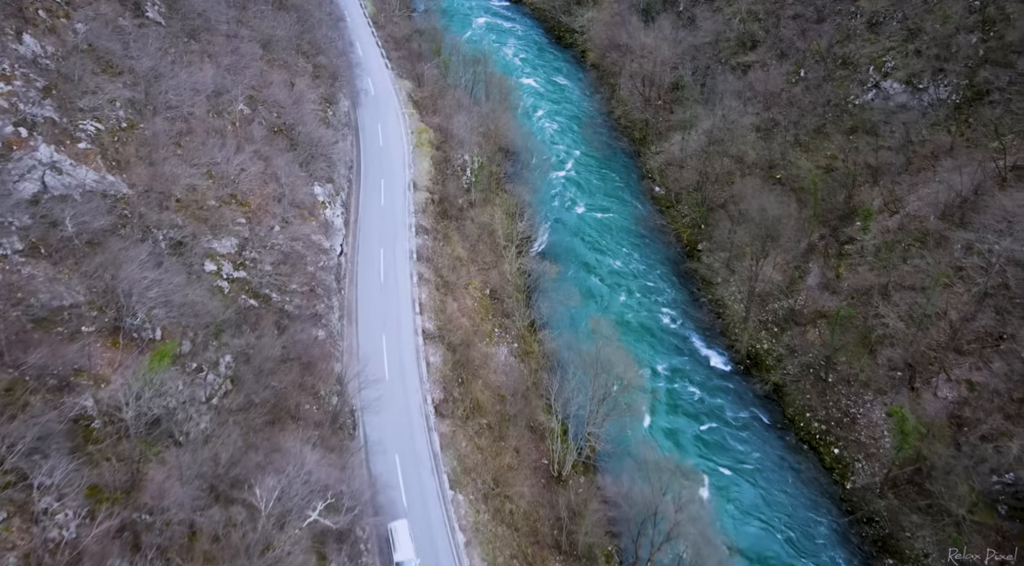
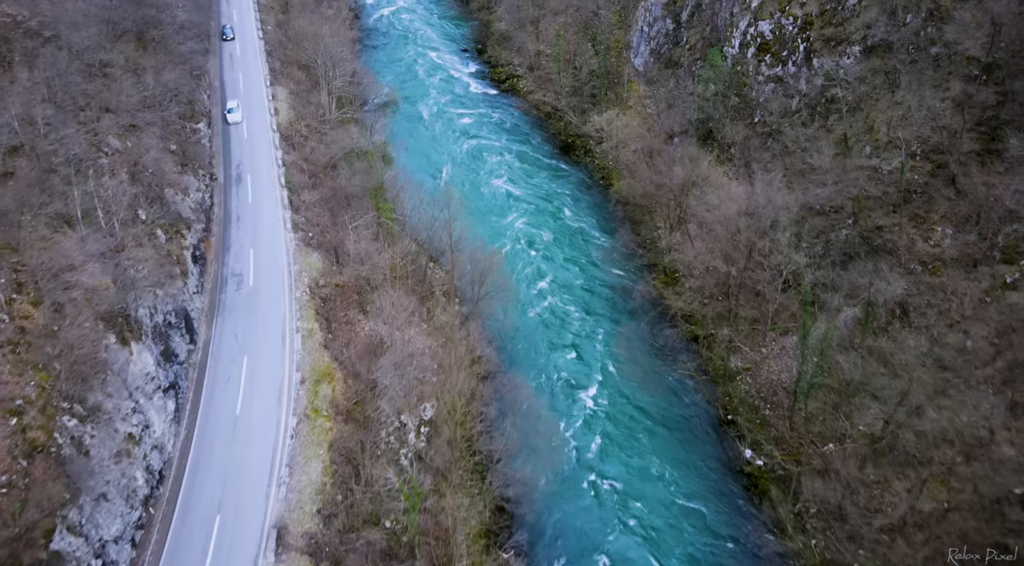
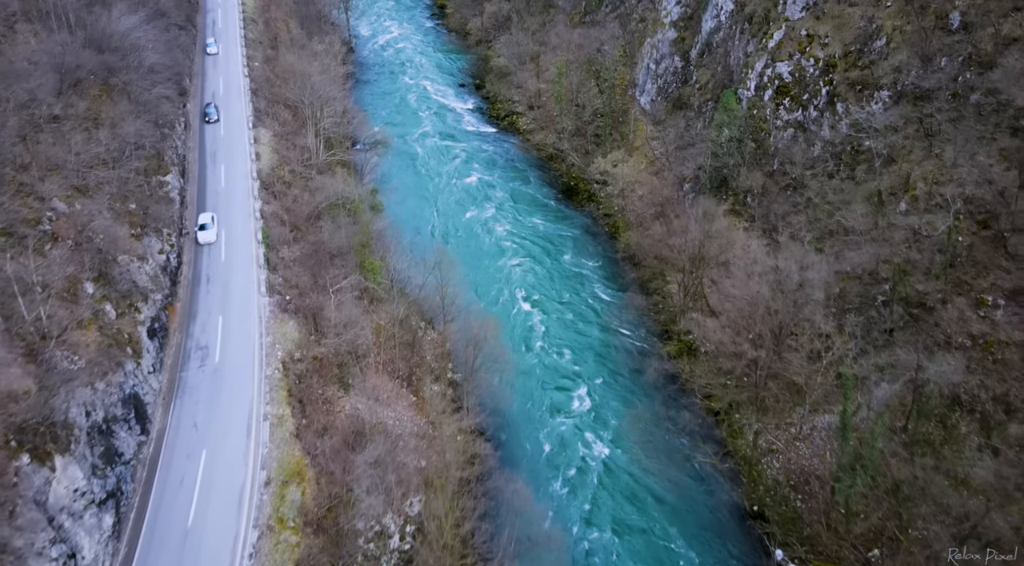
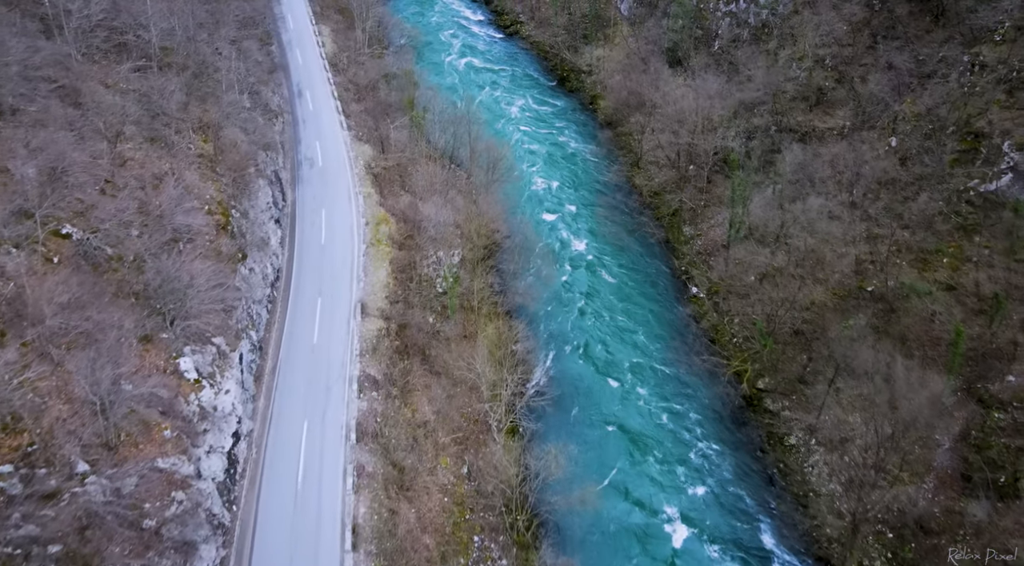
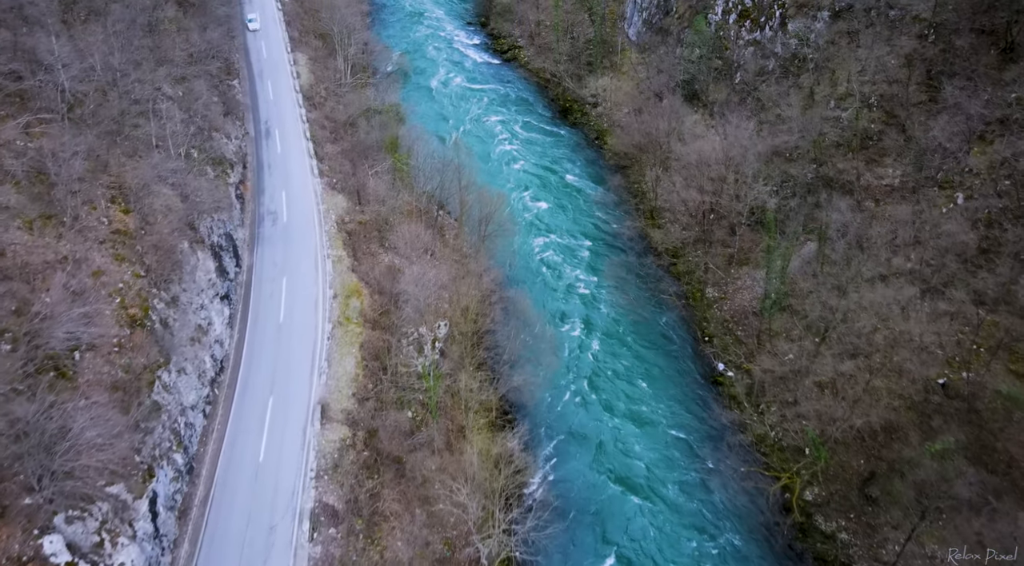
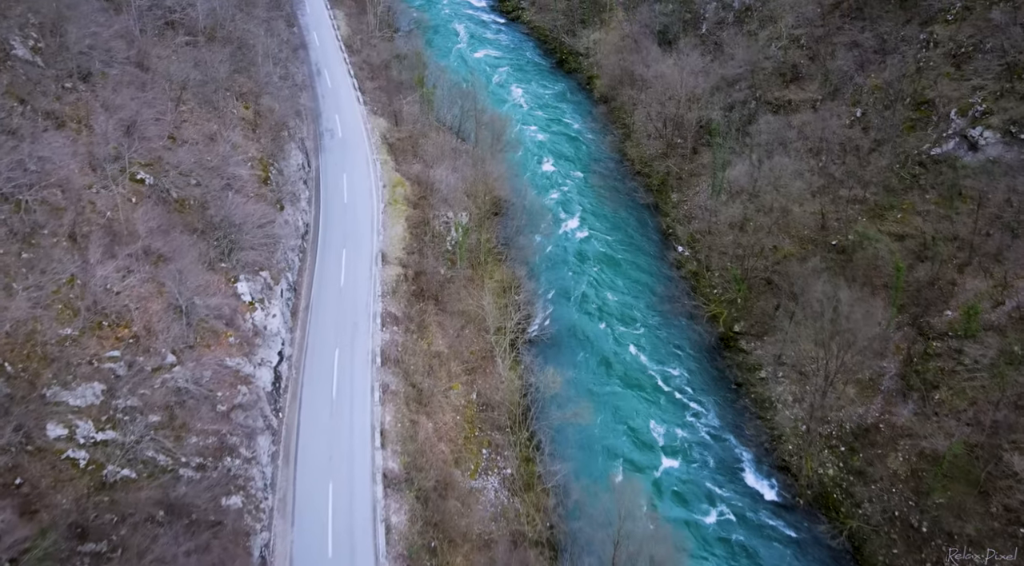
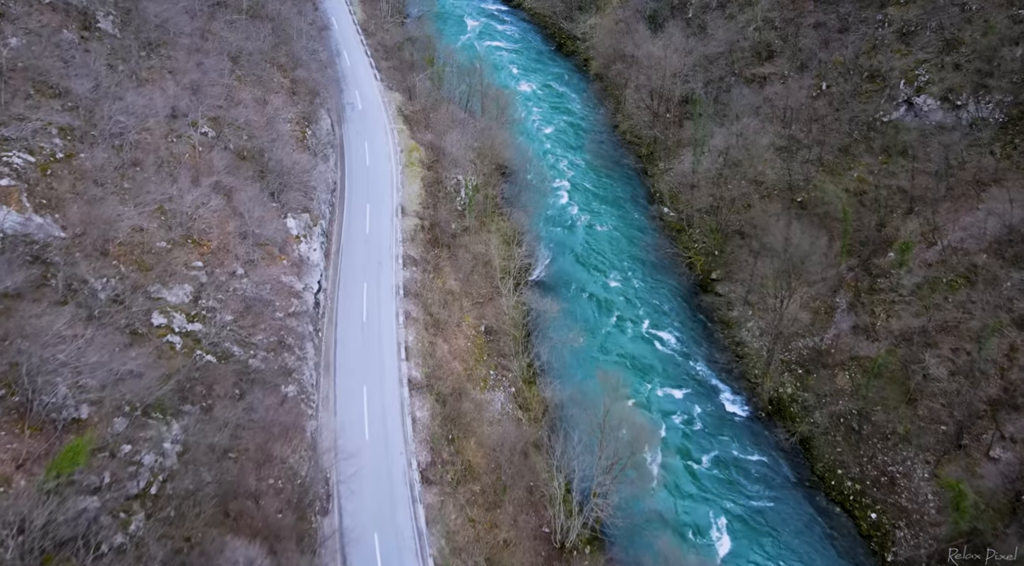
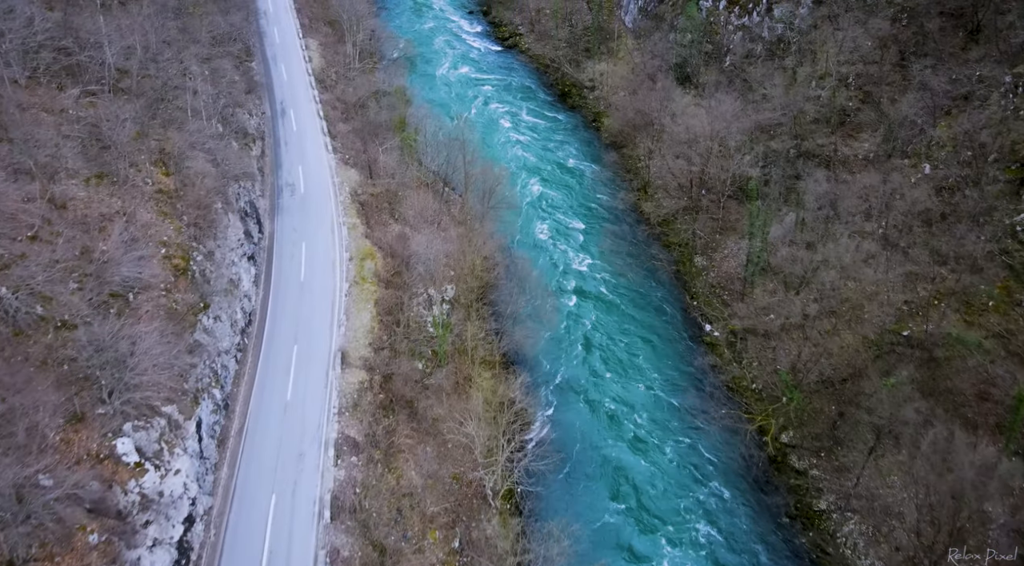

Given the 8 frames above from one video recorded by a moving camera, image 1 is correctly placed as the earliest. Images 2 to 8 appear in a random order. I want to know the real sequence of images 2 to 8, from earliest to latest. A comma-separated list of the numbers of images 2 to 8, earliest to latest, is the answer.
7, 6, 4, 8, 5, 2, 3
